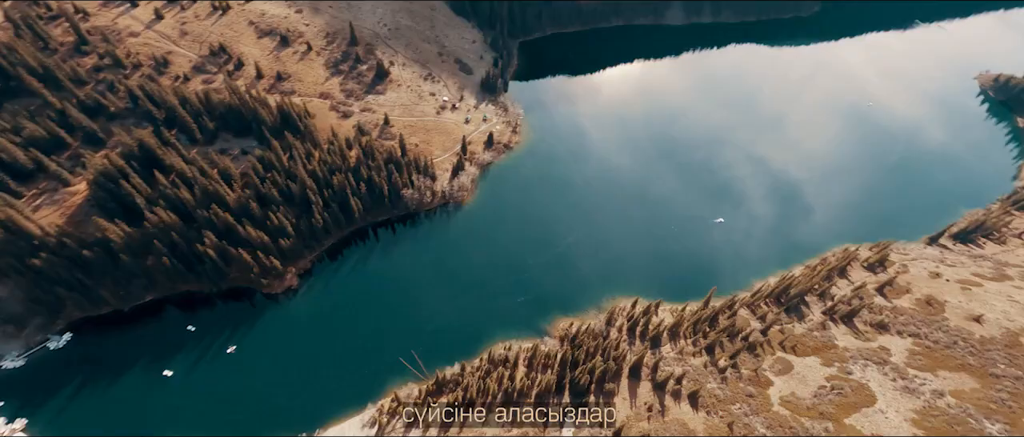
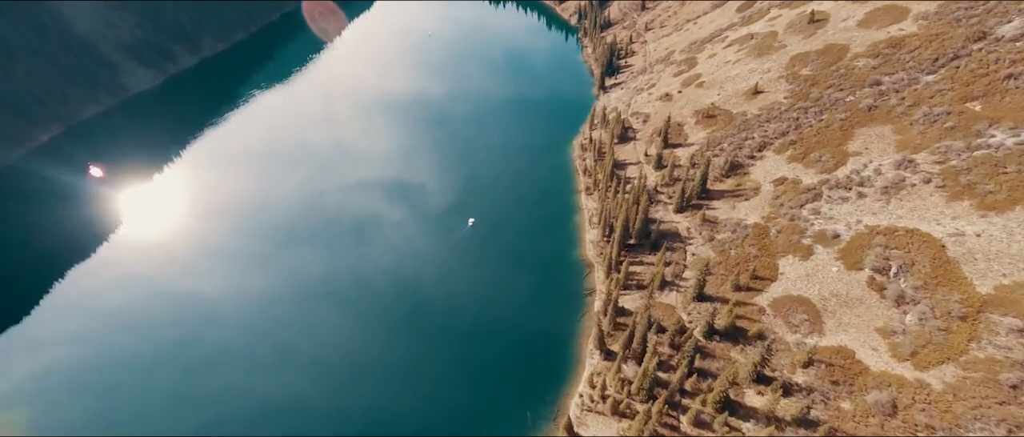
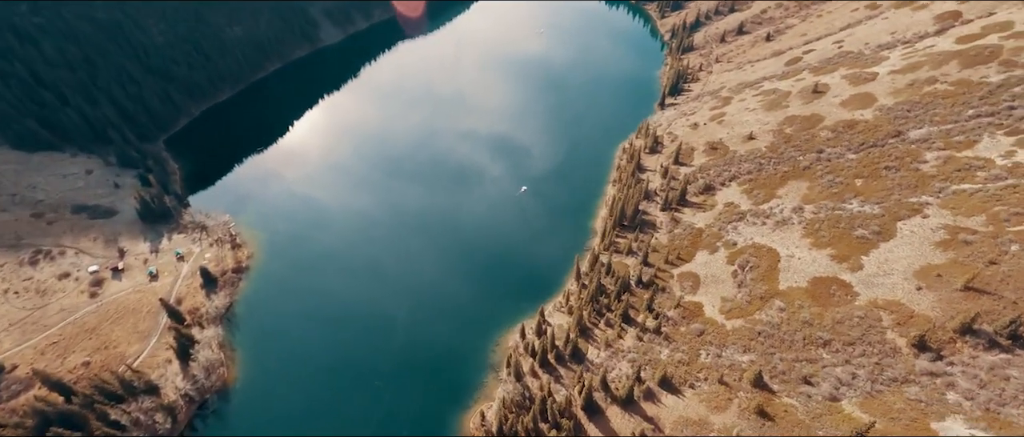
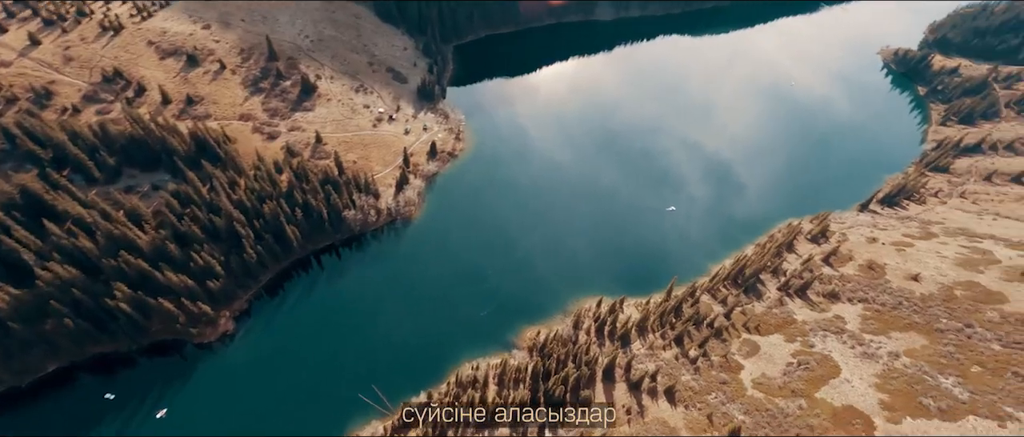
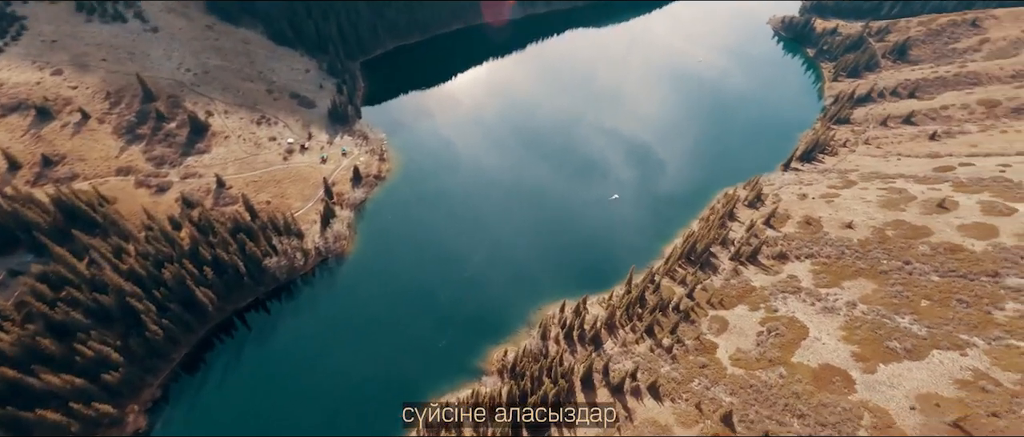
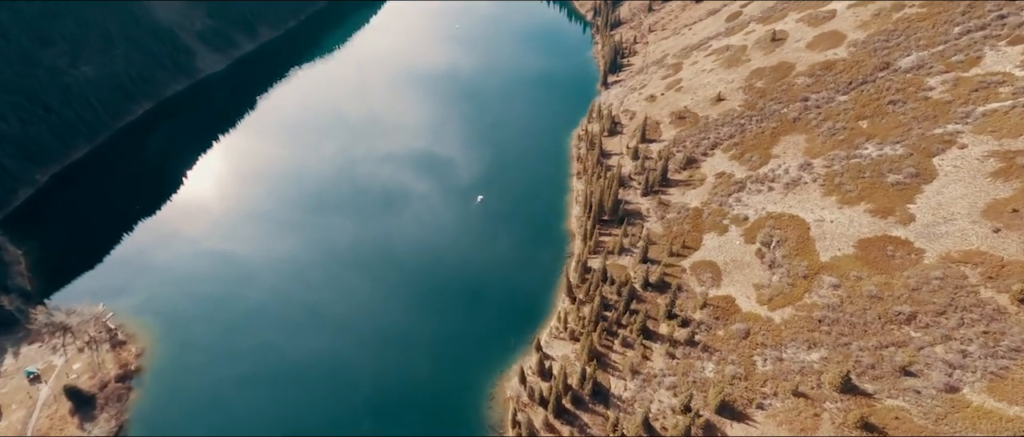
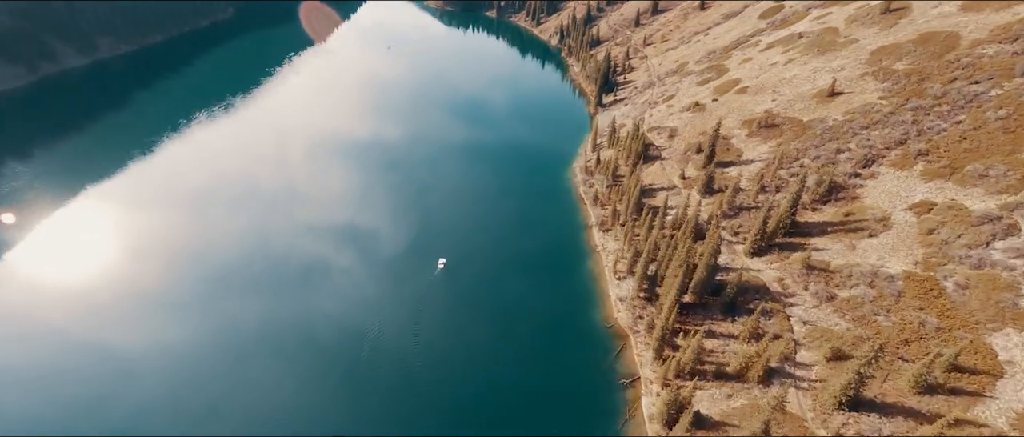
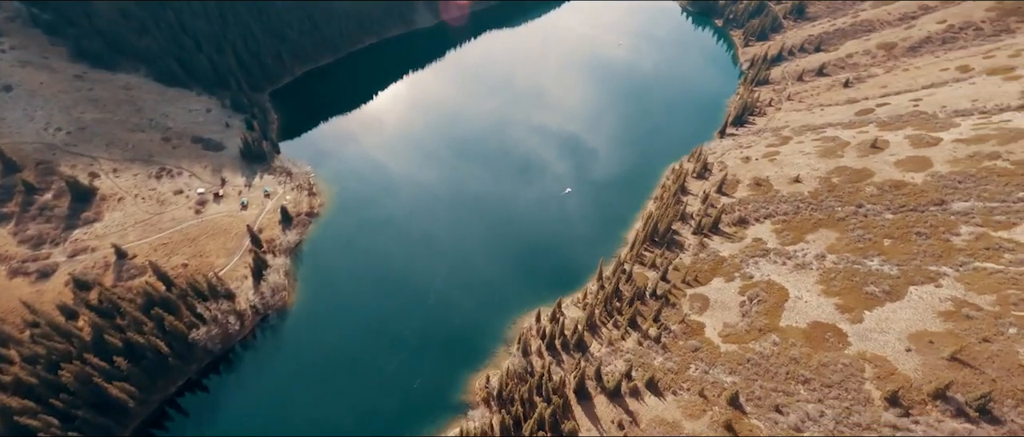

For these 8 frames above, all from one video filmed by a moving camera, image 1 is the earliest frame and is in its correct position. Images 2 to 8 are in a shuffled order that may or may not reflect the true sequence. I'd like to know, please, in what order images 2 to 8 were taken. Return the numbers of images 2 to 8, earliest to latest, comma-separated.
4, 5, 8, 3, 6, 2, 7
